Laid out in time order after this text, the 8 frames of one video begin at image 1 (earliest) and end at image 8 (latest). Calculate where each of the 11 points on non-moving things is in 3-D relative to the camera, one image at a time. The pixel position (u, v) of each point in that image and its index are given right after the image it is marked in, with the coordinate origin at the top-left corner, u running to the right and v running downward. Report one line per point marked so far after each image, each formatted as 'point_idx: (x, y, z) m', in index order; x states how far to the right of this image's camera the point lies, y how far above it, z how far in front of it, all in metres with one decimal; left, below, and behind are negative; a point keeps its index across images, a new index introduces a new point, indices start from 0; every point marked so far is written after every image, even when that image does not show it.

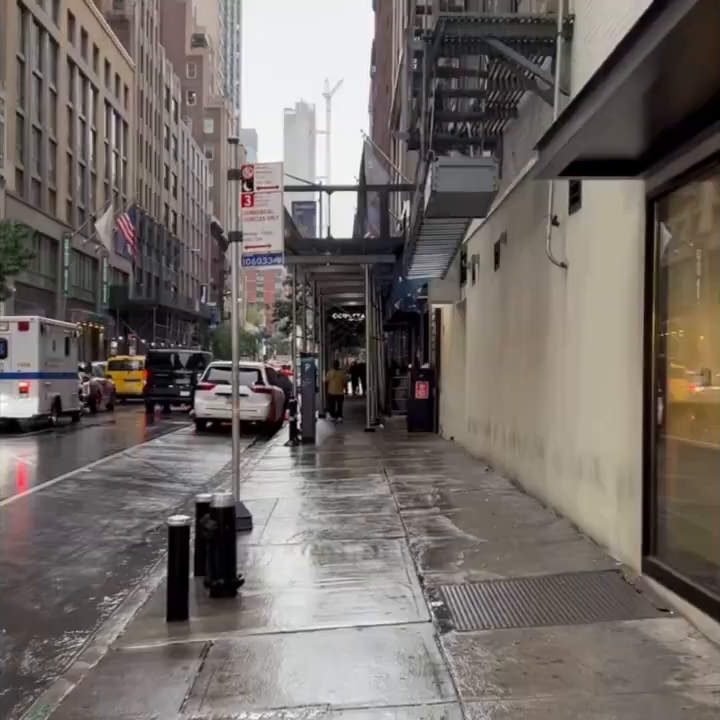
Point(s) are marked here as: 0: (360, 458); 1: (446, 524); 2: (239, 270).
0: (0.0, -1.7, +17.2) m
1: (+0.9, -1.7, +10.0) m
2: (-1.3, +0.9, +10.4) m
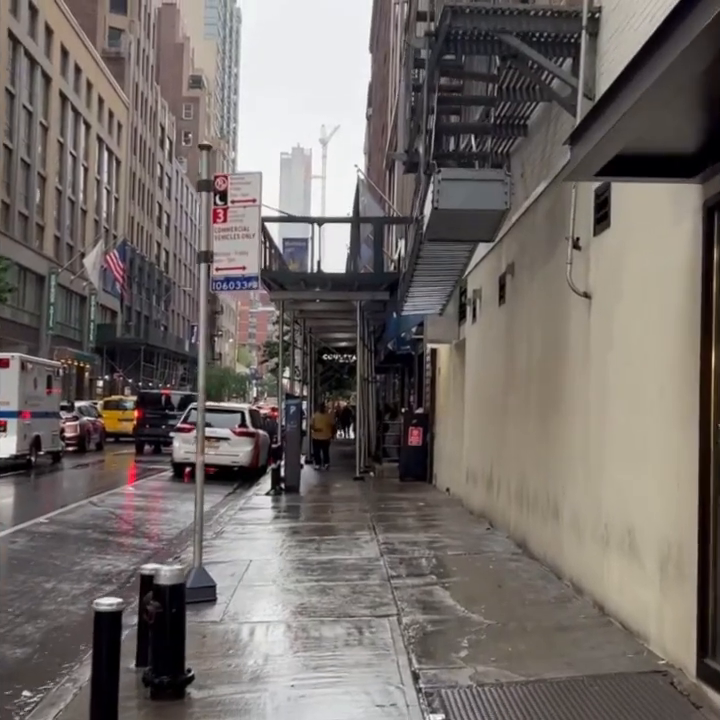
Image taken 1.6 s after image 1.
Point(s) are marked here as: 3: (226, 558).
0: (-0.2, -2.4, +15.6) m
1: (+0.7, -2.0, +8.5) m
2: (-1.4, +0.6, +8.9) m
3: (-1.5, -2.2, +11.0) m
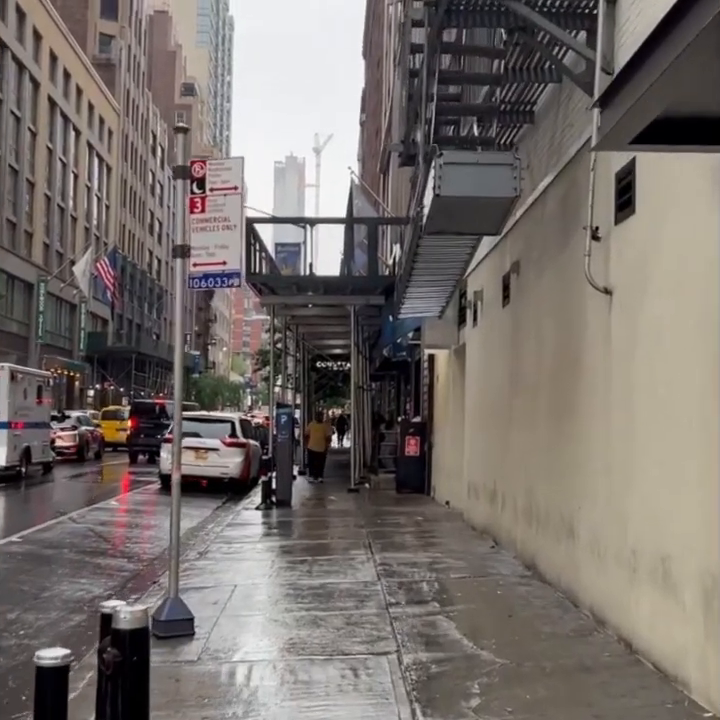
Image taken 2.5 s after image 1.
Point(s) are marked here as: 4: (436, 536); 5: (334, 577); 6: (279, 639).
0: (-0.3, -2.5, +14.7) m
1: (+0.7, -2.1, +7.6) m
2: (-1.4, +0.5, +8.0) m
3: (-1.5, -2.3, +10.1) m
4: (+1.0, -2.4, +13.3) m
5: (-0.3, -2.2, +10.1) m
6: (-0.6, -2.1, +7.6) m
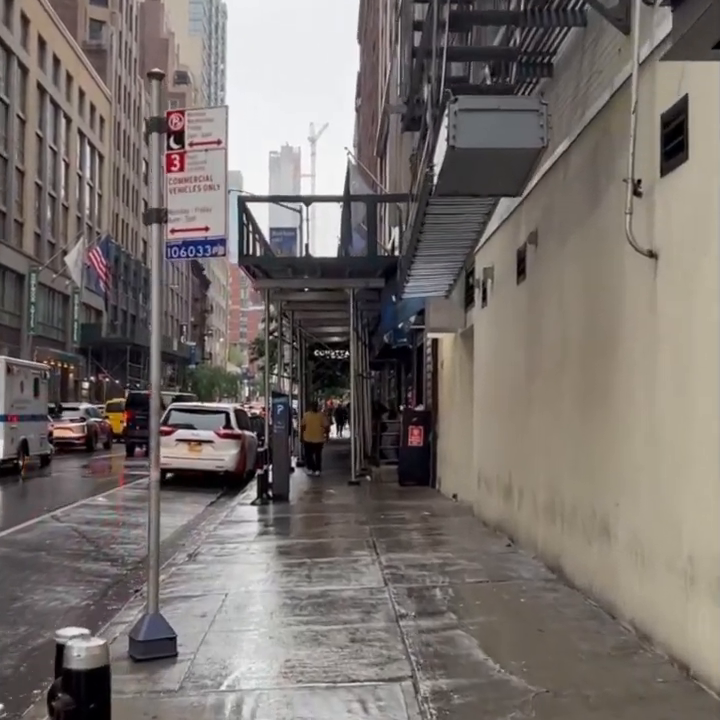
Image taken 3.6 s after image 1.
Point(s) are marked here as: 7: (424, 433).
0: (-0.2, -2.3, +13.7) m
1: (+0.7, -1.9, +6.6) m
2: (-1.4, +0.7, +7.0) m
3: (-1.5, -2.1, +9.1) m
4: (+1.1, -2.1, +12.3) m
5: (-0.2, -2.1, +9.1) m
6: (-0.6, -2.0, +6.6) m
7: (+1.2, -1.4, +18.5) m
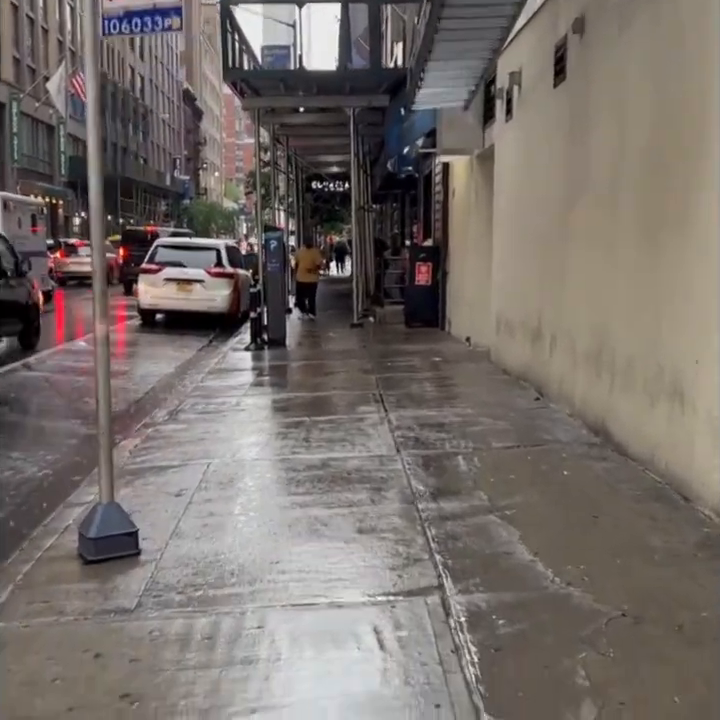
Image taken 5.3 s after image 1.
0: (-0.2, -0.1, +12.3) m
1: (+0.8, -1.0, +5.2) m
2: (-1.4, +1.6, +5.2) m
3: (-1.4, -0.8, +7.7) m
4: (+1.1, -0.2, +10.8) m
5: (-0.2, -0.7, +7.7) m
6: (-0.5, -1.1, +5.2) m
7: (+1.2, +1.5, +16.9) m
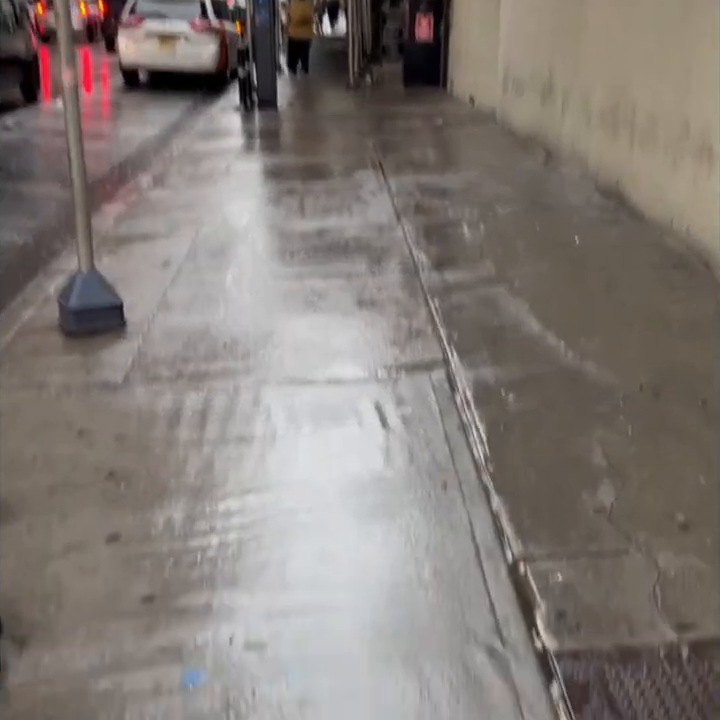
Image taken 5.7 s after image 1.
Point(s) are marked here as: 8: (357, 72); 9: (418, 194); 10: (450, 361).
0: (-0.2, +2.6, +11.6) m
1: (+0.8, +0.2, +4.9) m
2: (-1.4, +2.7, +4.2) m
3: (-1.4, +1.0, +7.2) m
4: (+1.1, +2.2, +10.2) m
5: (-0.2, +1.0, +7.2) m
6: (-0.5, +0.1, +4.9) m
7: (+1.2, +5.3, +15.7) m
8: (-0.1, +5.1, +17.7) m
9: (+0.5, +1.3, +7.9) m
10: (+0.4, 0.0, +4.4) m
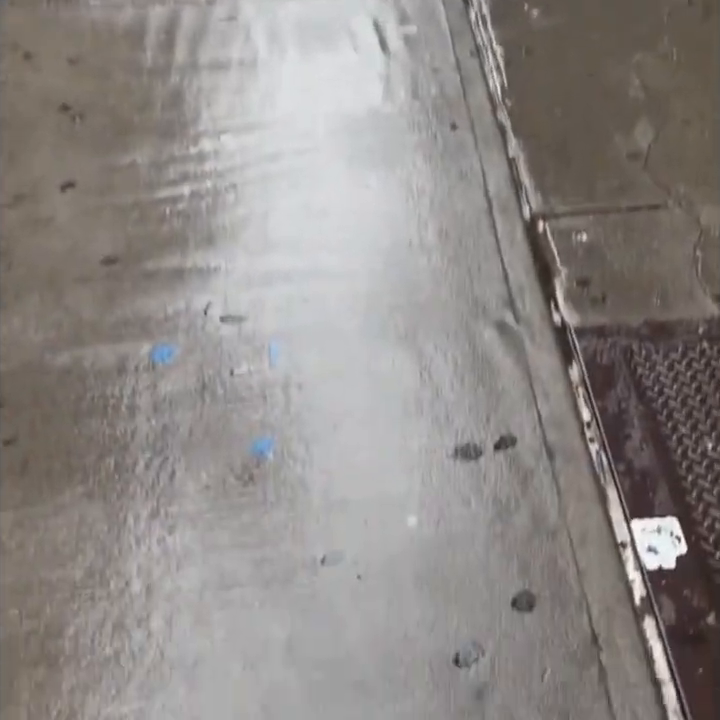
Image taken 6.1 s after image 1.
0: (-0.2, +6.5, +9.3) m
1: (+0.8, +1.8, +4.0) m
2: (-1.3, +3.9, +2.5) m
3: (-1.4, +3.4, +5.9) m
4: (+1.1, +5.6, +8.2) m
5: (-0.2, +3.5, +5.9) m
6: (-0.5, +1.8, +4.0) m
7: (+1.3, +10.6, +12.1) m
8: (0.0, +11.1, +14.1) m
9: (+0.5, +4.0, +6.4) m
10: (+0.4, +1.5, +3.6) m
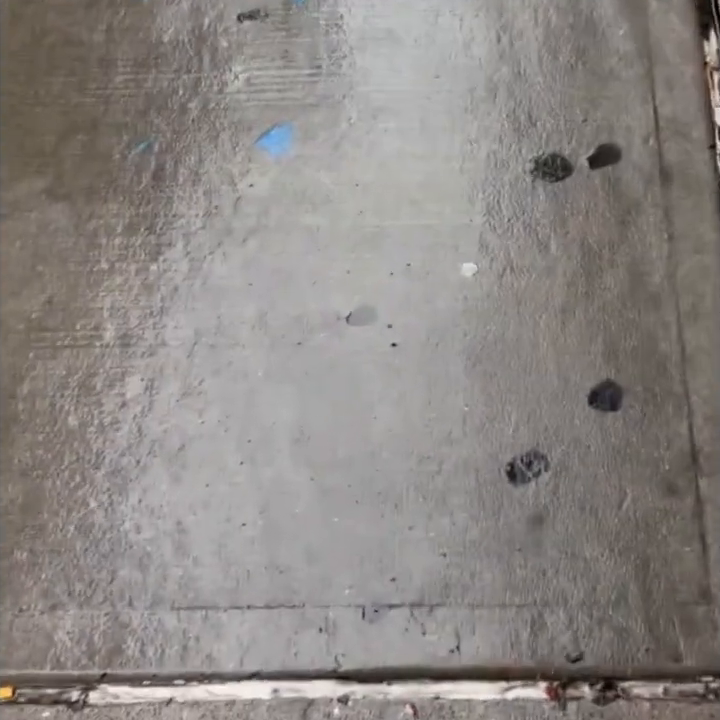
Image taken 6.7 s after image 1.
0: (+0.8, +7.3, +8.5) m
1: (+1.1, +2.3, +3.4) m
2: (-0.9, +4.5, +1.9) m
3: (-0.9, +4.1, +5.3) m
4: (+2.0, +6.2, +7.4) m
5: (+0.4, +4.1, +5.2) m
6: (-0.2, +2.3, +3.5) m
7: (+2.7, +11.3, +11.1) m
8: (+1.6, +12.0, +13.1) m
9: (+1.1, +4.6, +5.7) m
10: (+0.7, +2.0, +3.1) m
